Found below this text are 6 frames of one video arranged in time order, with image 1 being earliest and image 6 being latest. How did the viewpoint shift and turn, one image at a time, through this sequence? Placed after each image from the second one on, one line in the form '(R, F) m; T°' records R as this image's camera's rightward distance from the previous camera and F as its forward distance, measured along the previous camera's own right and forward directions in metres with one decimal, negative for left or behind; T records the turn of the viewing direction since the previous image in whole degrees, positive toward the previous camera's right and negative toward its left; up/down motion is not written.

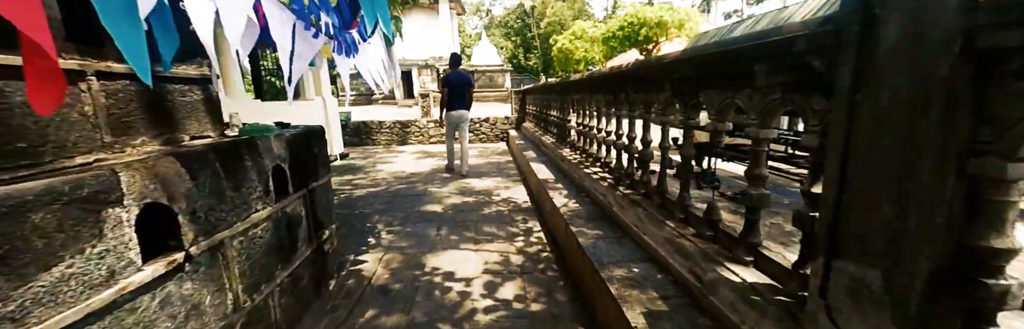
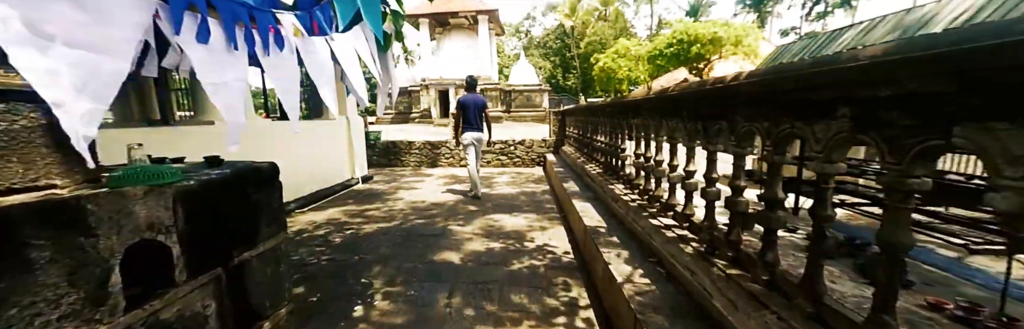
(0.0, +0.7) m; -6°
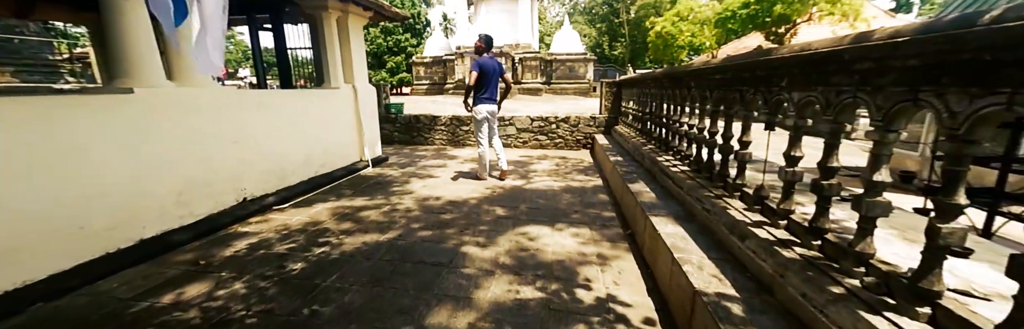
(-0.1, +1.1) m; -6°
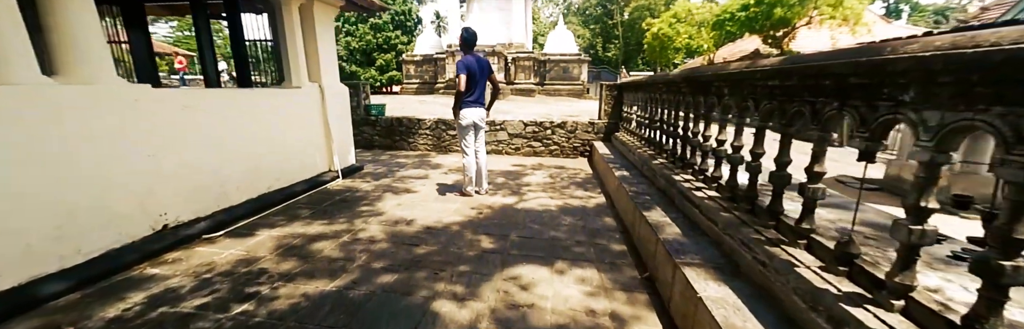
(0.0, +0.5) m; +1°
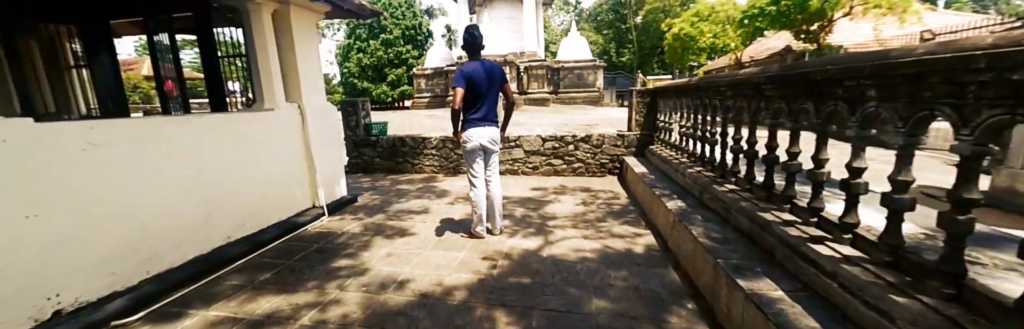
(0.0, +0.7) m; -2°
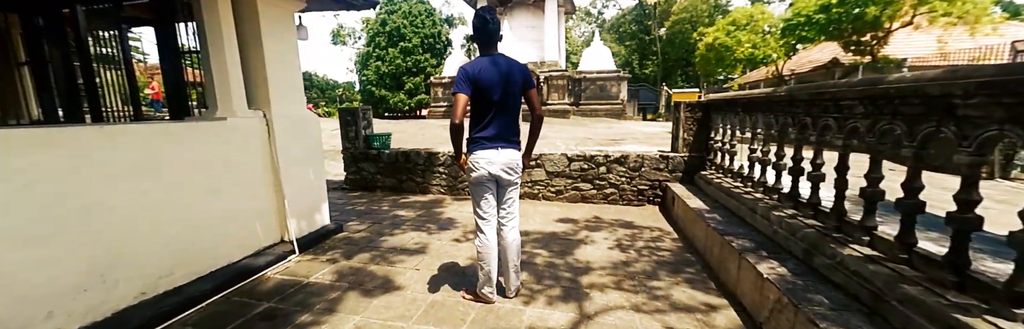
(0.0, +0.7) m; -3°
